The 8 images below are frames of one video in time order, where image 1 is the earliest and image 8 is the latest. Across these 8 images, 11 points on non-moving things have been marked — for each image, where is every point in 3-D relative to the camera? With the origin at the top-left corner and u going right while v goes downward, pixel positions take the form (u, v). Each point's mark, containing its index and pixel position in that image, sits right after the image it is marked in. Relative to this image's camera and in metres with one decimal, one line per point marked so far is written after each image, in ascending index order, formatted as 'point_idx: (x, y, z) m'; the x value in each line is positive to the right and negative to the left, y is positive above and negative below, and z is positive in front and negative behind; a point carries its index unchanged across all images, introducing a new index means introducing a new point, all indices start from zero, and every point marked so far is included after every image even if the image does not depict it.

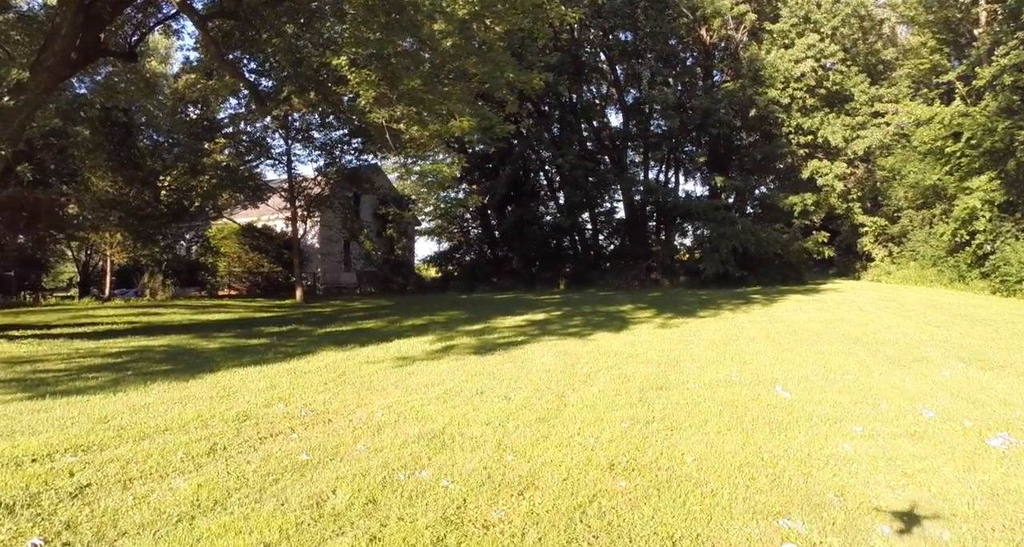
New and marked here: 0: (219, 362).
0: (-3.6, -1.1, +8.6) m
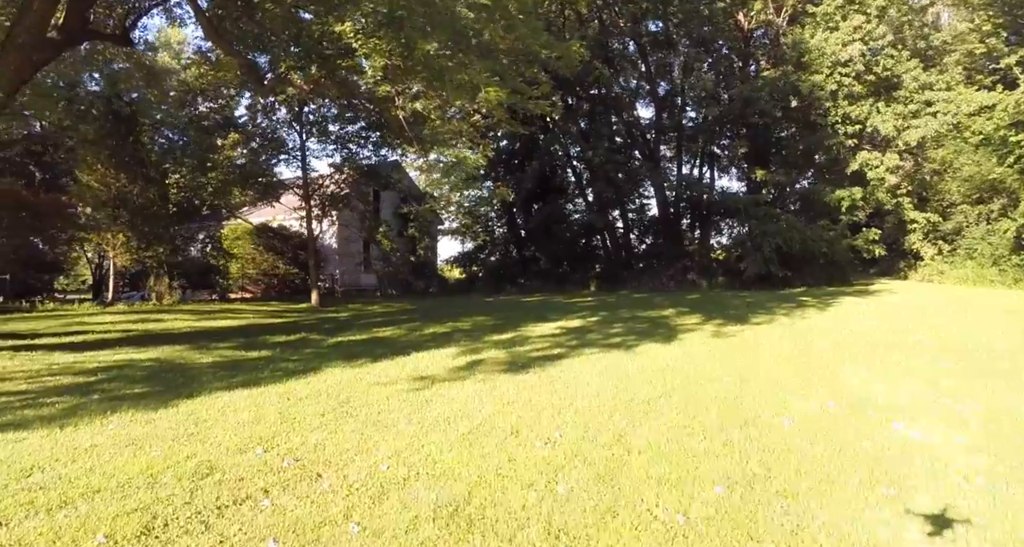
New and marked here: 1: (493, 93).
0: (-3.2, -1.2, +7.3) m
1: (-0.3, +2.6, +9.9) m
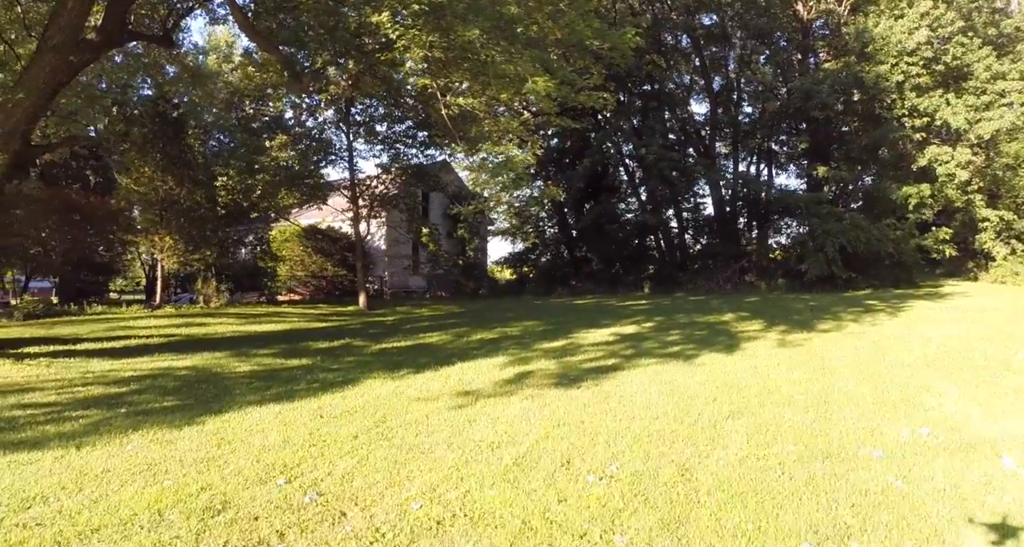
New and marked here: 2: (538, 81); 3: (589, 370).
0: (-2.7, -1.2, +6.9) m
1: (+0.4, +2.5, +9.3) m
2: (+0.3, +2.5, +9.4) m
3: (+1.0, -1.3, +9.2) m
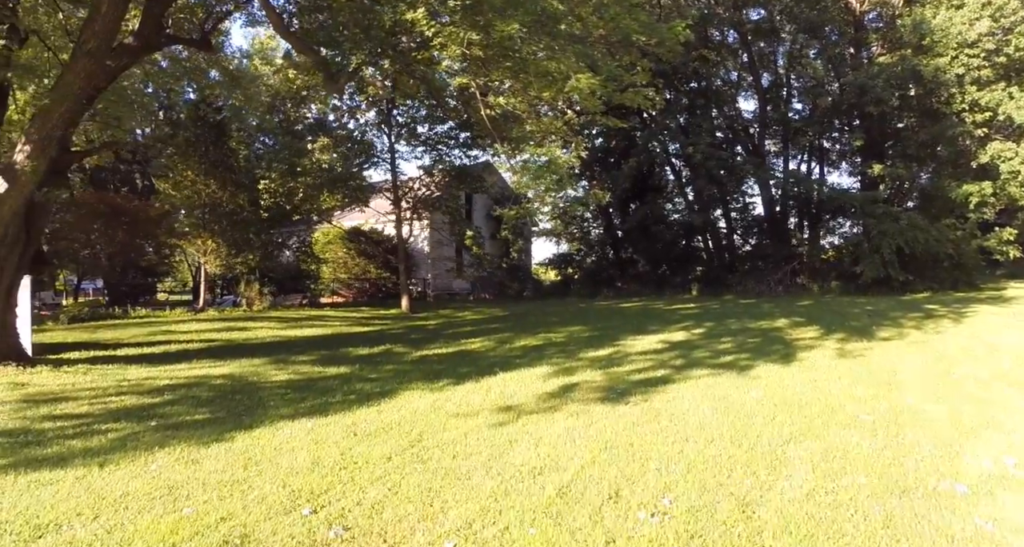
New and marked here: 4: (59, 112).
0: (-2.3, -1.3, +6.7) m
1: (+0.9, +2.4, +8.9) m
2: (+0.9, +2.5, +8.9) m
3: (+1.5, -1.3, +8.7) m
4: (-5.1, +1.8, +7.8) m
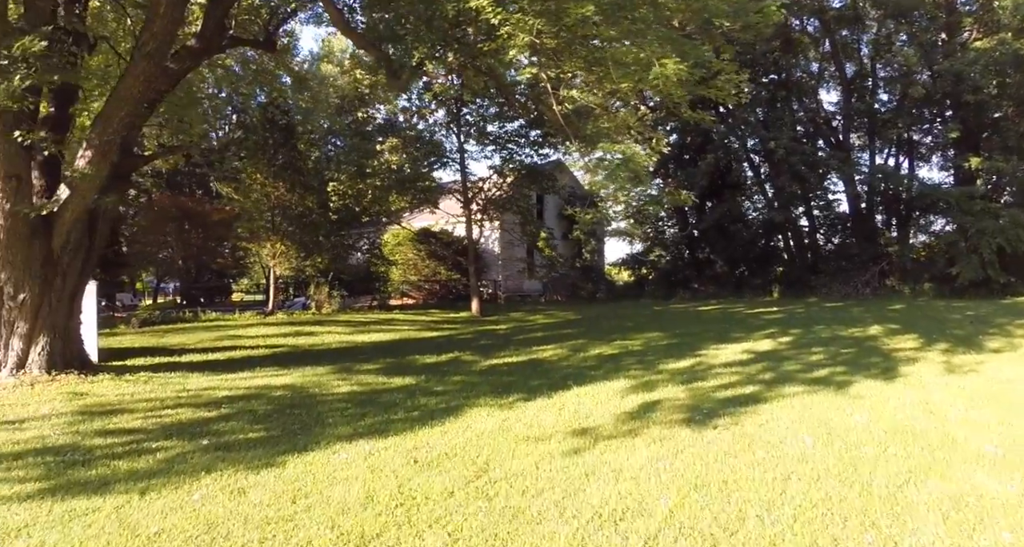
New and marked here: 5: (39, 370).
0: (-1.6, -1.4, +6.2) m
1: (+1.8, +2.4, +8.1) m
2: (+1.8, +2.4, +8.2) m
3: (+2.4, -1.4, +7.9) m
4: (-4.3, +1.7, +7.7) m
5: (-5.2, -1.1, +7.6) m
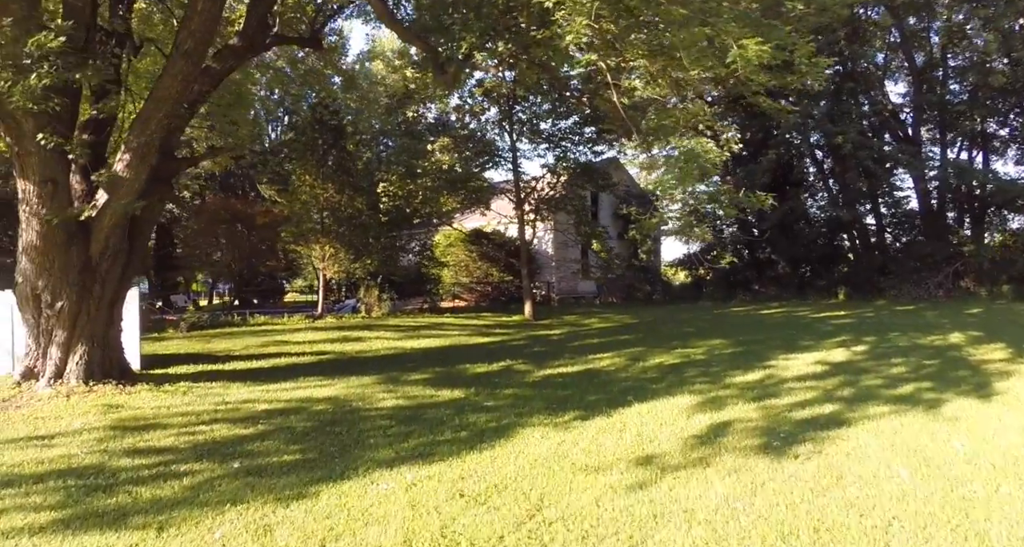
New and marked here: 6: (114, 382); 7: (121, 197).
0: (-1.2, -1.5, +5.8) m
1: (+2.4, +2.3, +7.3) m
2: (+2.4, +2.3, +7.4) m
3: (+2.9, -1.5, +7.1) m
4: (-3.7, +1.7, +7.4) m
5: (-4.6, -1.1, +7.4) m
6: (-4.3, -1.2, +7.6) m
7: (-4.1, +0.8, +7.3) m
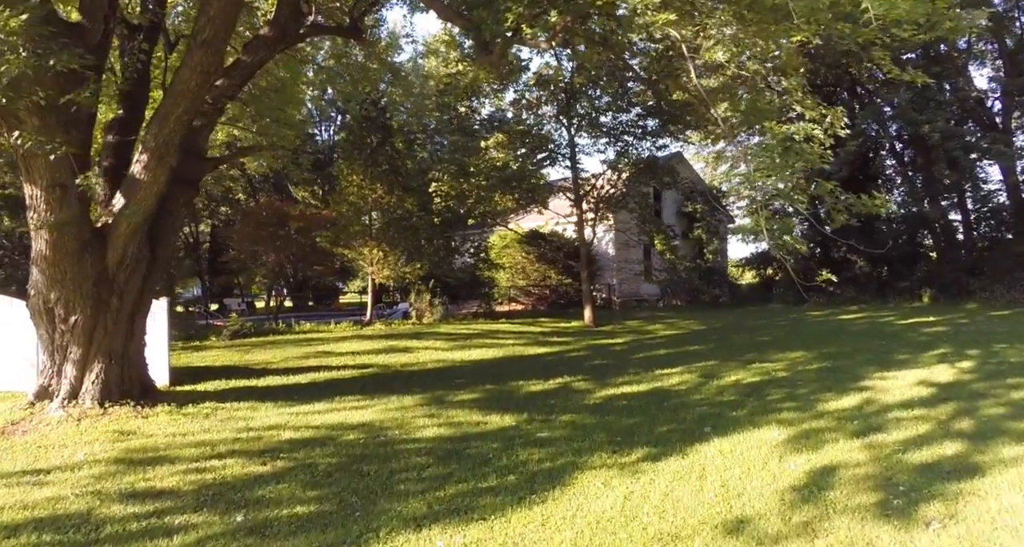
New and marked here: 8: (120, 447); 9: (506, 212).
0: (-0.8, -1.6, +4.9) m
1: (+2.9, +2.2, +6.1) m
2: (+2.9, +2.2, +6.2) m
3: (+3.4, -1.6, +5.8) m
4: (-3.2, +1.6, +6.7) m
5: (-4.1, -1.2, +6.8) m
6: (-3.8, -1.3, +6.9) m
7: (-3.6, +0.7, +6.6) m
8: (-3.3, -1.5, +5.8) m
9: (-0.1, +1.6, +18.6) m
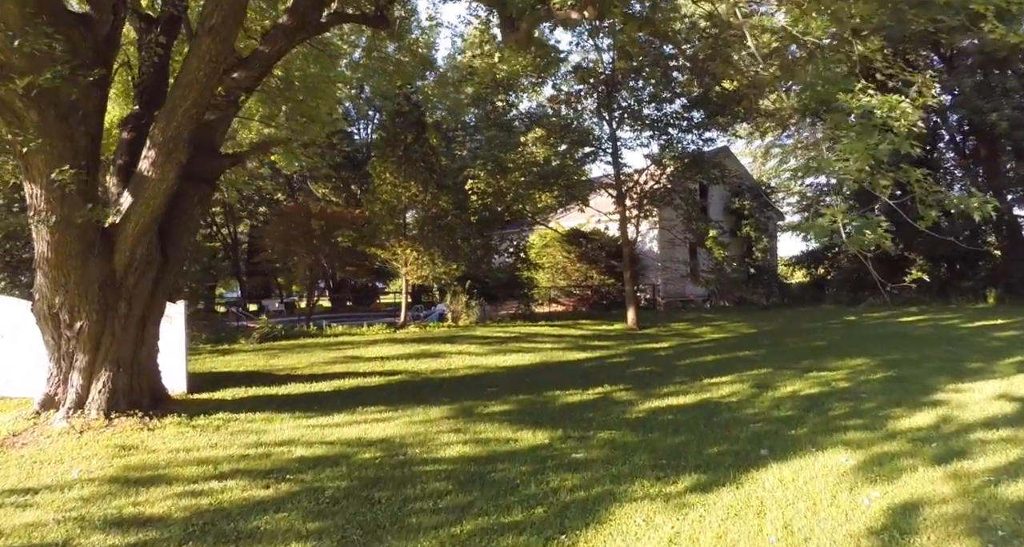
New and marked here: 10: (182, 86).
0: (-0.6, -1.6, +4.3) m
1: (+3.1, +2.1, +5.3) m
2: (+3.1, +2.2, +5.4) m
3: (+3.6, -1.7, +5.0) m
4: (-2.9, +1.5, +6.2) m
5: (-3.8, -1.3, +6.4) m
6: (-3.5, -1.3, +6.5) m
7: (-3.3, +0.7, +6.2) m
8: (-3.1, -1.5, +5.4) m
9: (+0.9, +1.6, +17.9) m
10: (-2.9, +1.7, +6.2) m
